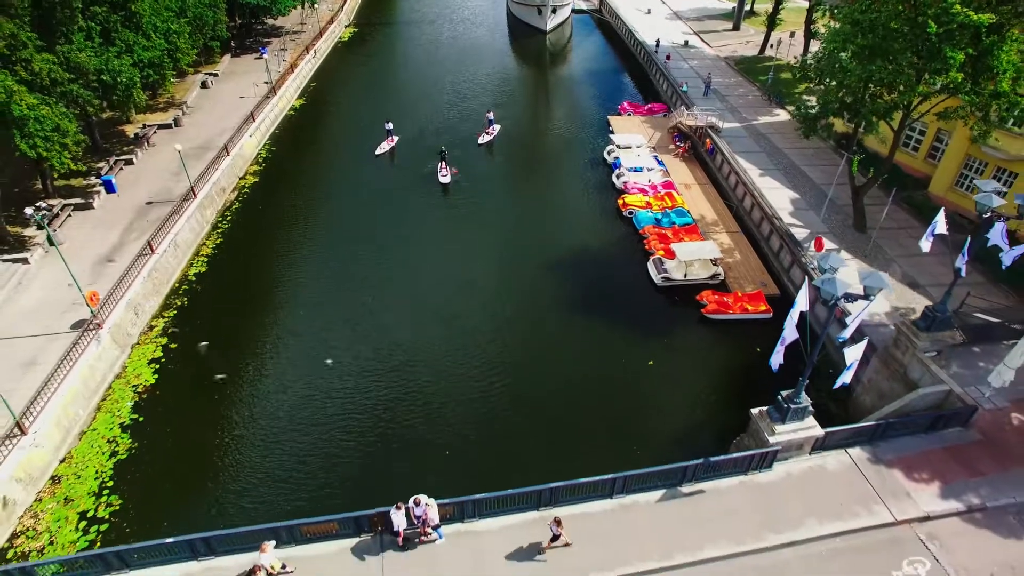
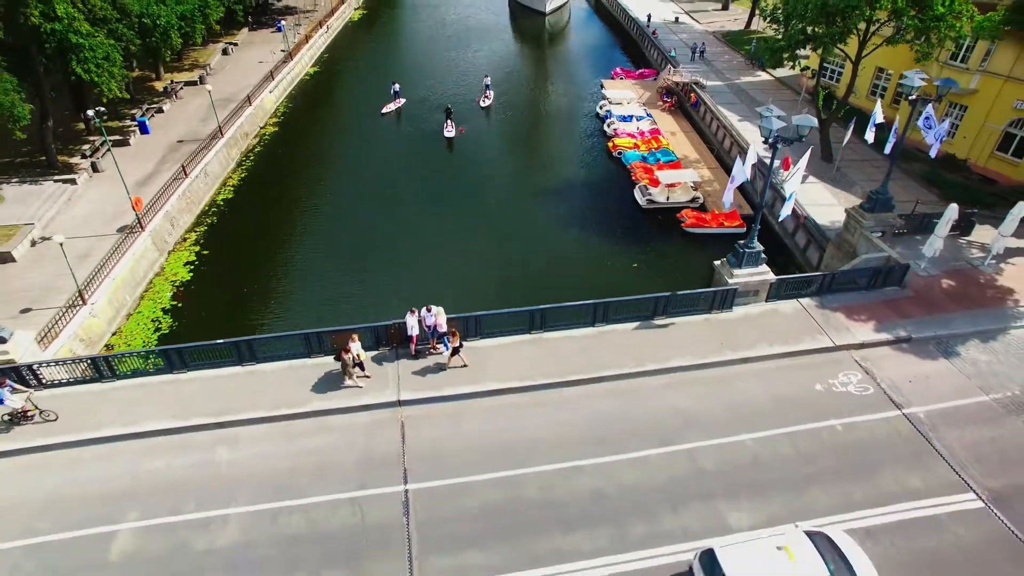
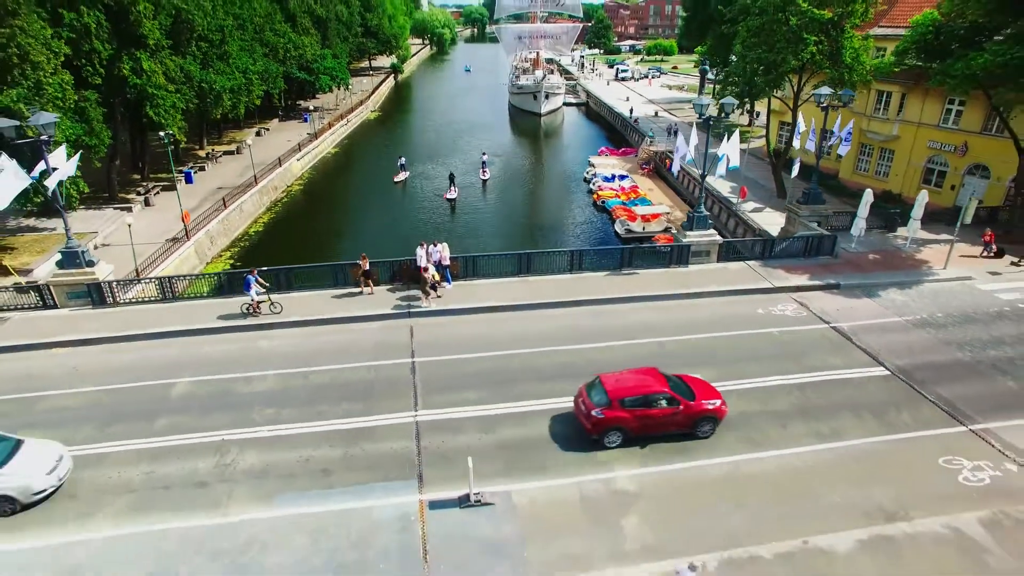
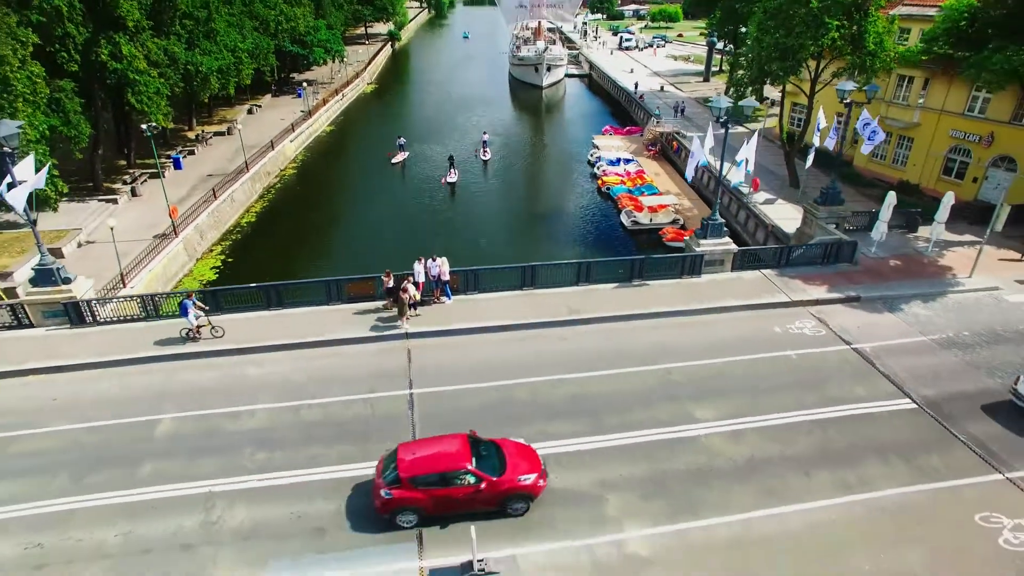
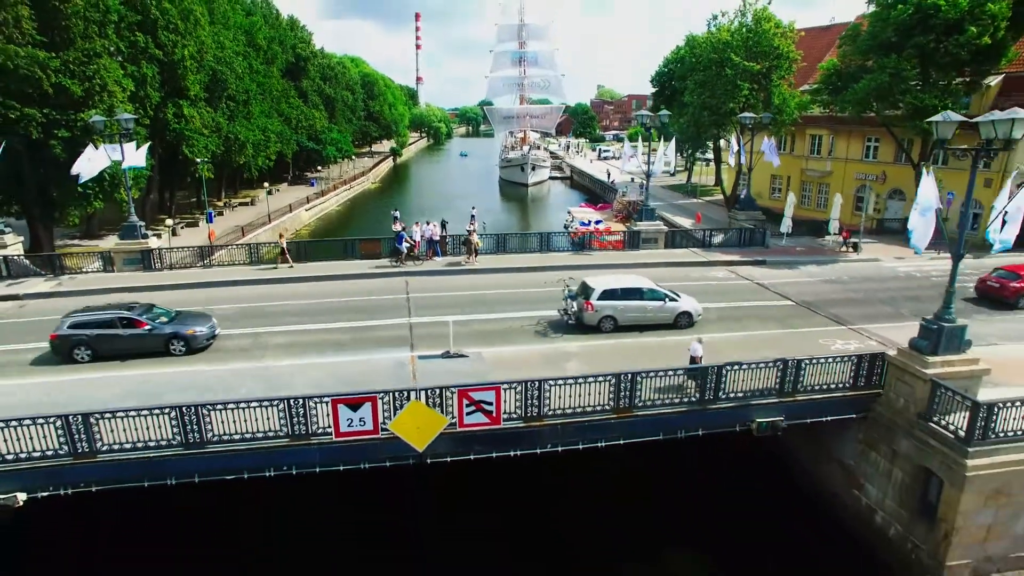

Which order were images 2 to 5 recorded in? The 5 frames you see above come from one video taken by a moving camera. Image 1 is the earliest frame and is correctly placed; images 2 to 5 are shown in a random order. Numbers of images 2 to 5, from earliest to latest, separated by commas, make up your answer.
2, 4, 3, 5
